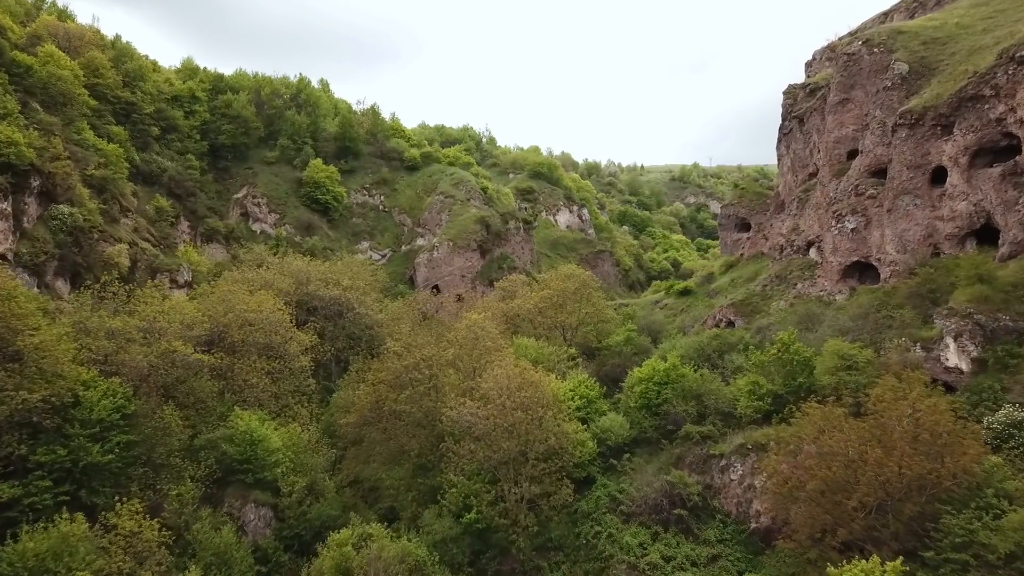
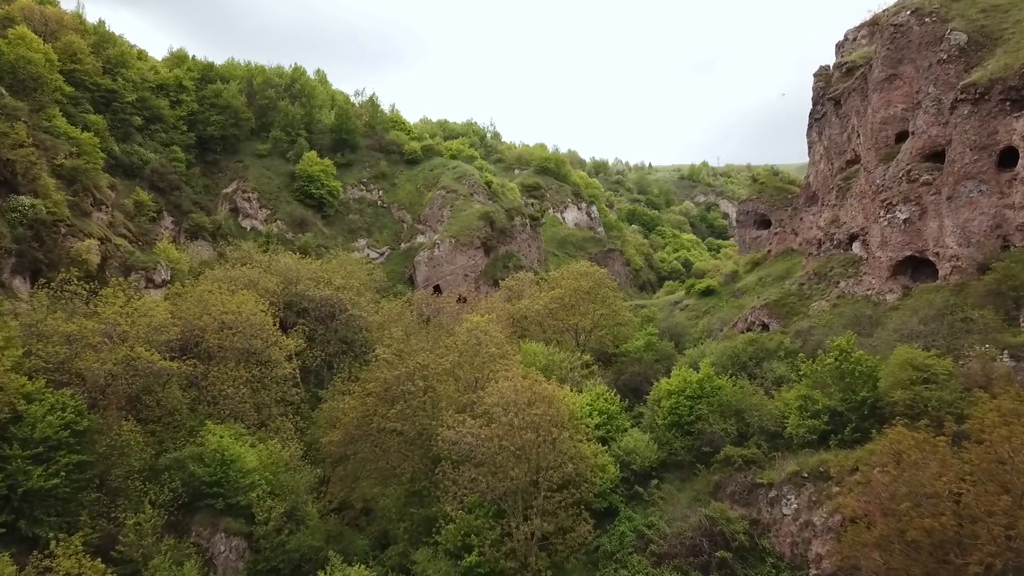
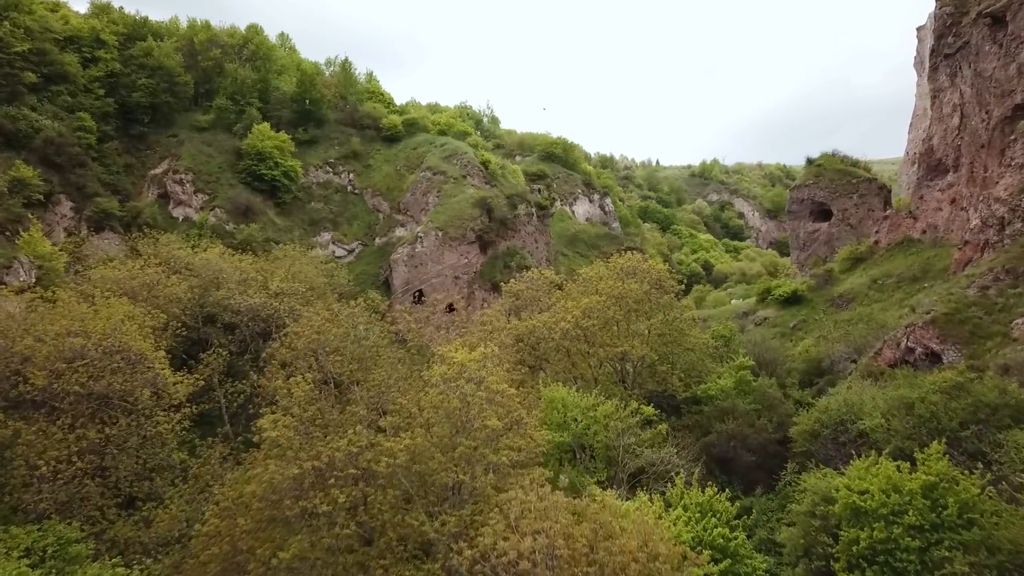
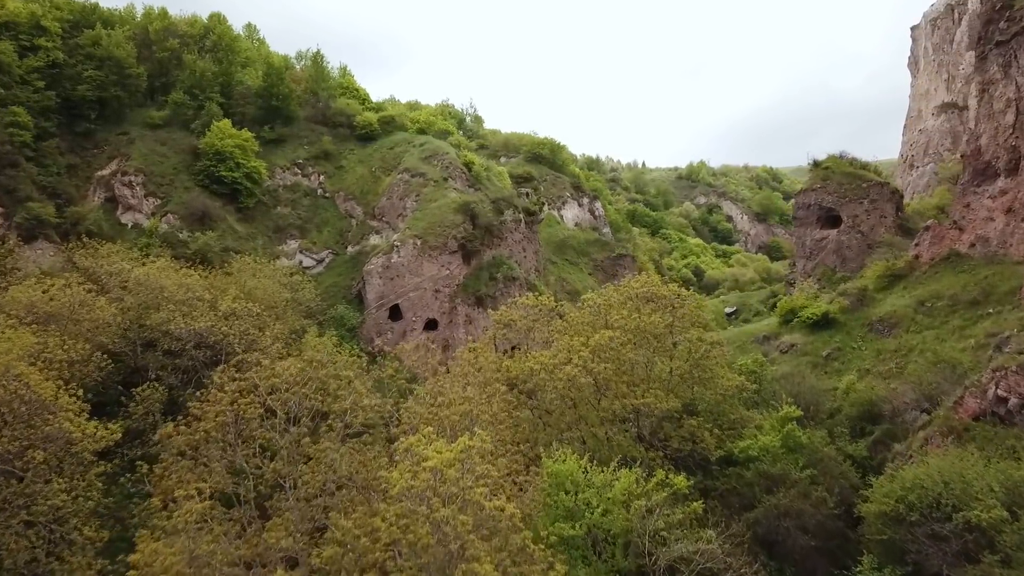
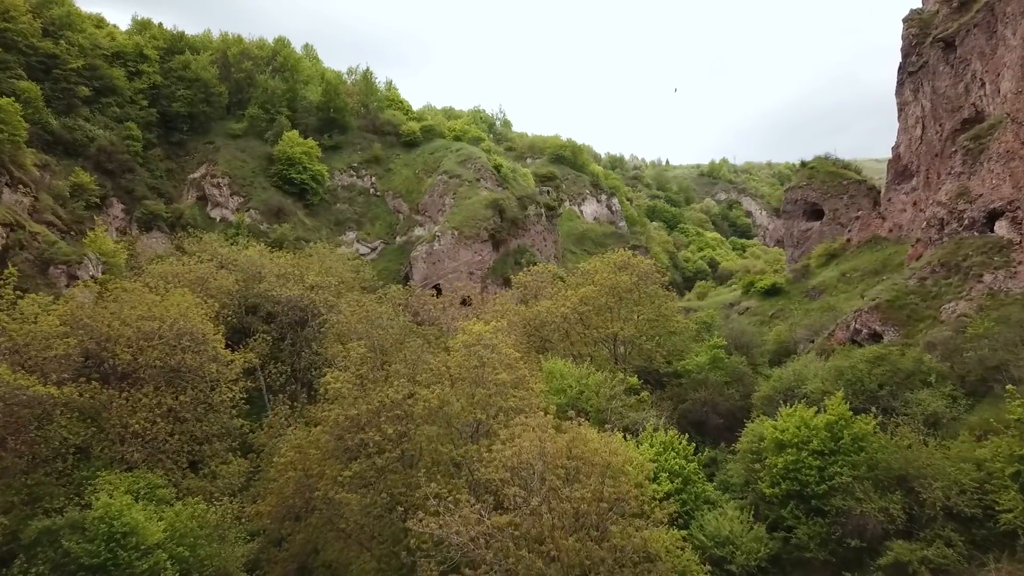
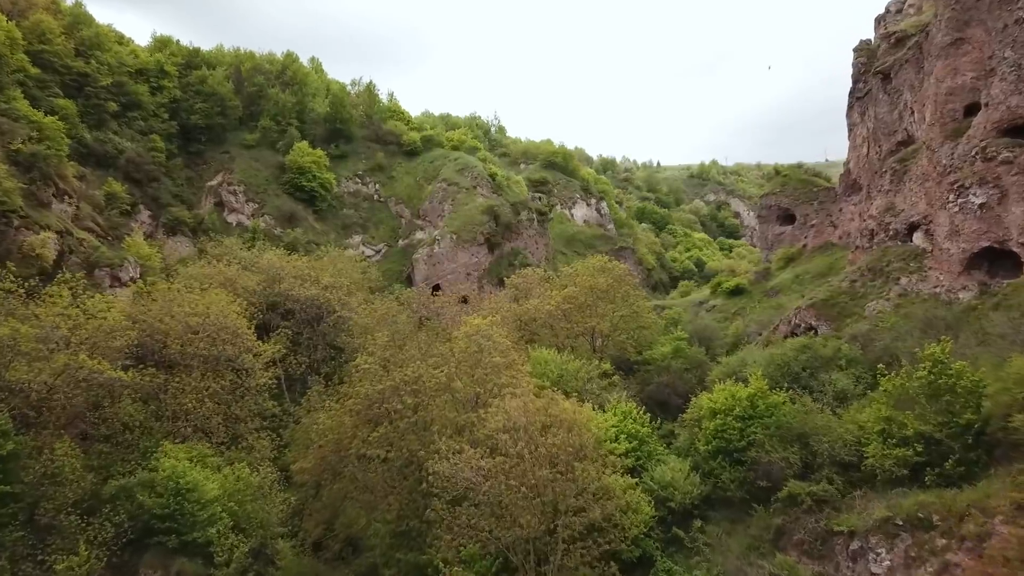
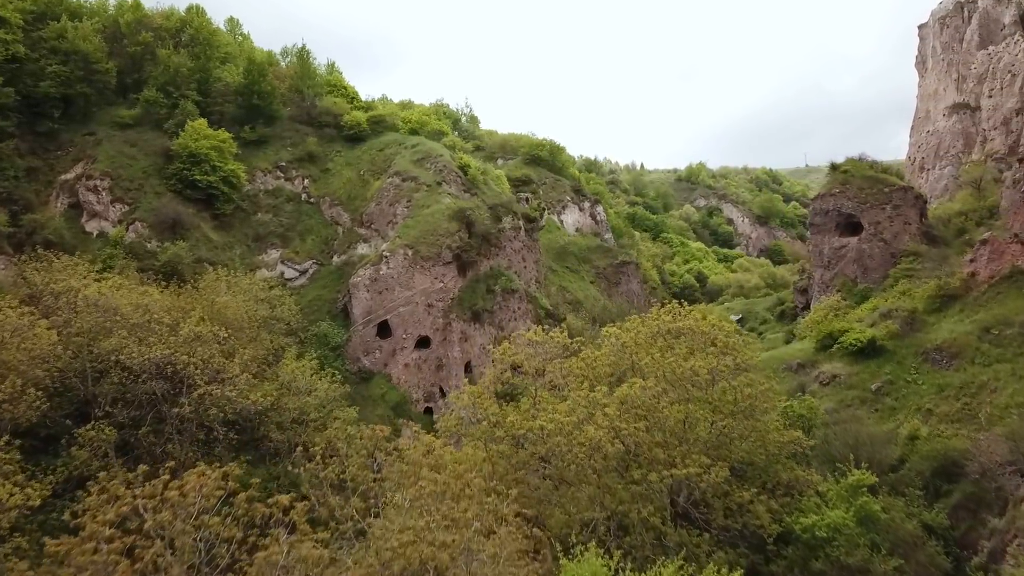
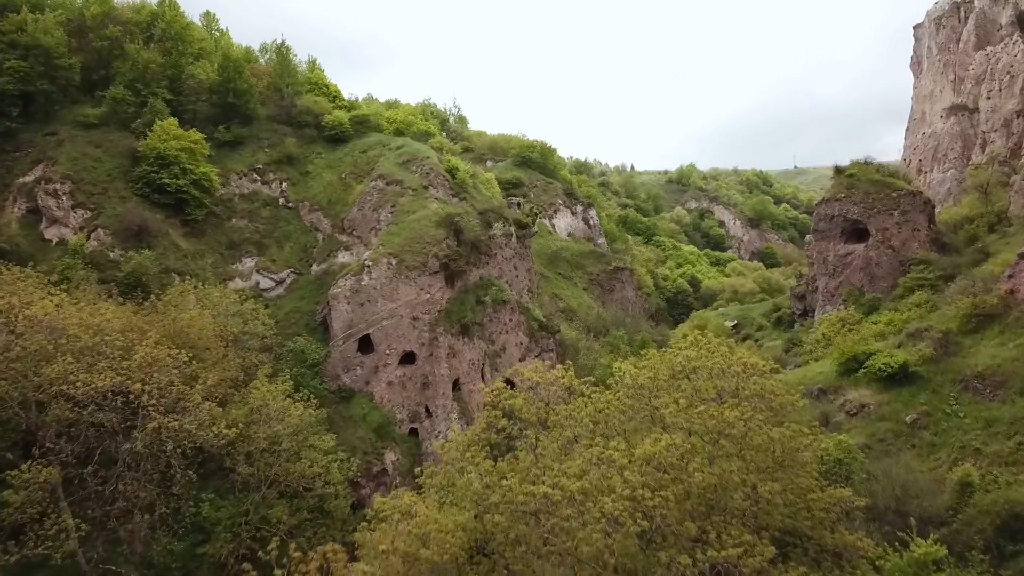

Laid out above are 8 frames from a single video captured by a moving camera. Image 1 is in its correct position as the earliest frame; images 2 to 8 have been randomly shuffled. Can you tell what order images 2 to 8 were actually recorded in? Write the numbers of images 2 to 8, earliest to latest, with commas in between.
2, 6, 5, 3, 4, 7, 8
